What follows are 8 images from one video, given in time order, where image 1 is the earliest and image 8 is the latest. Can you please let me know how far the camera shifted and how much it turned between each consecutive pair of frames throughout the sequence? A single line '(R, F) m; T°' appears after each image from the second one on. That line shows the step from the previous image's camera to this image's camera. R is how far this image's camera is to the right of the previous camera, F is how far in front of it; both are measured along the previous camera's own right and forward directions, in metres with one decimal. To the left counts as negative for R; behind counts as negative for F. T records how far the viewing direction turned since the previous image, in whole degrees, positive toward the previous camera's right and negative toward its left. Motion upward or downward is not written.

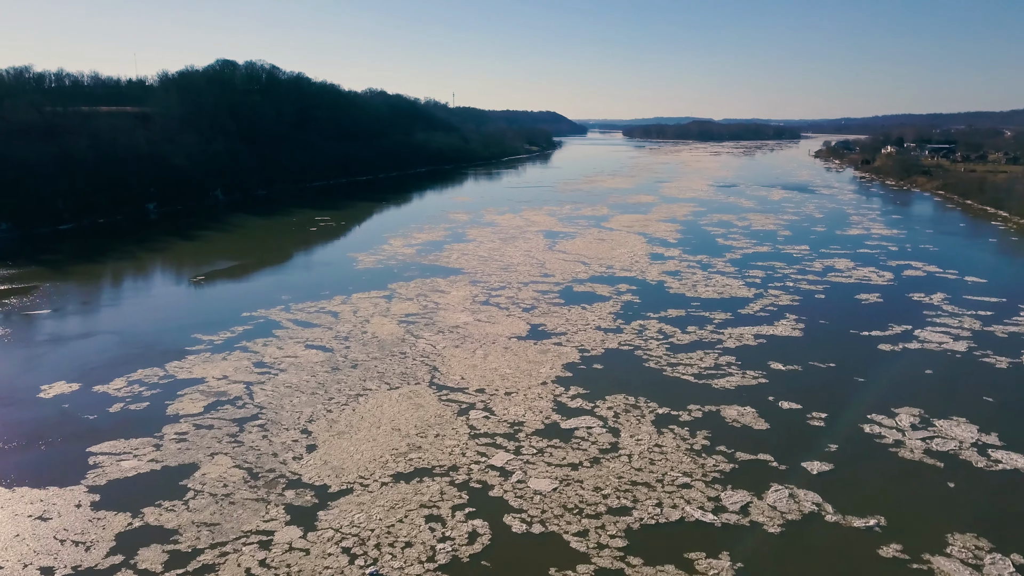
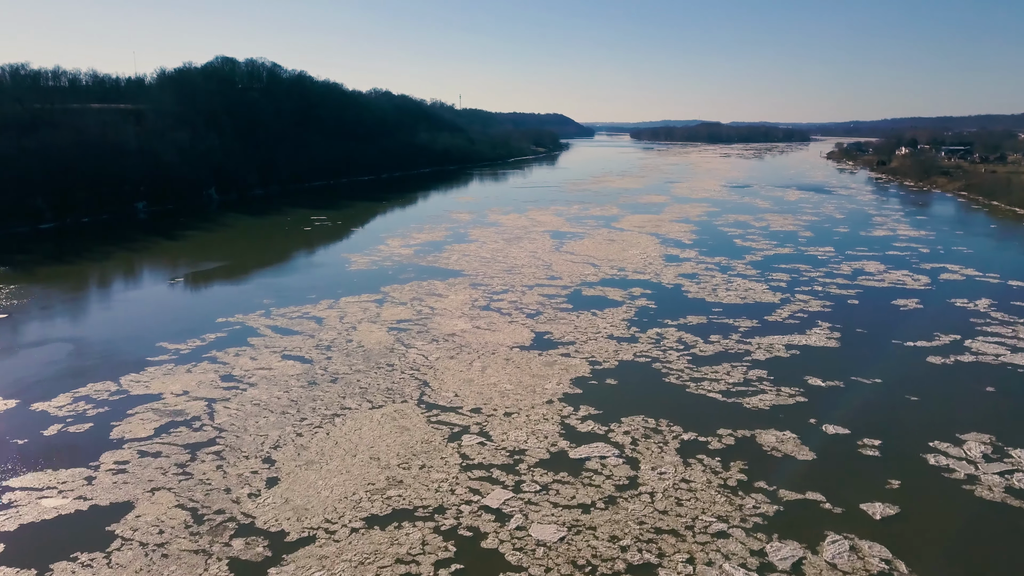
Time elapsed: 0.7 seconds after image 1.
(0.0, +0.9) m; 0°
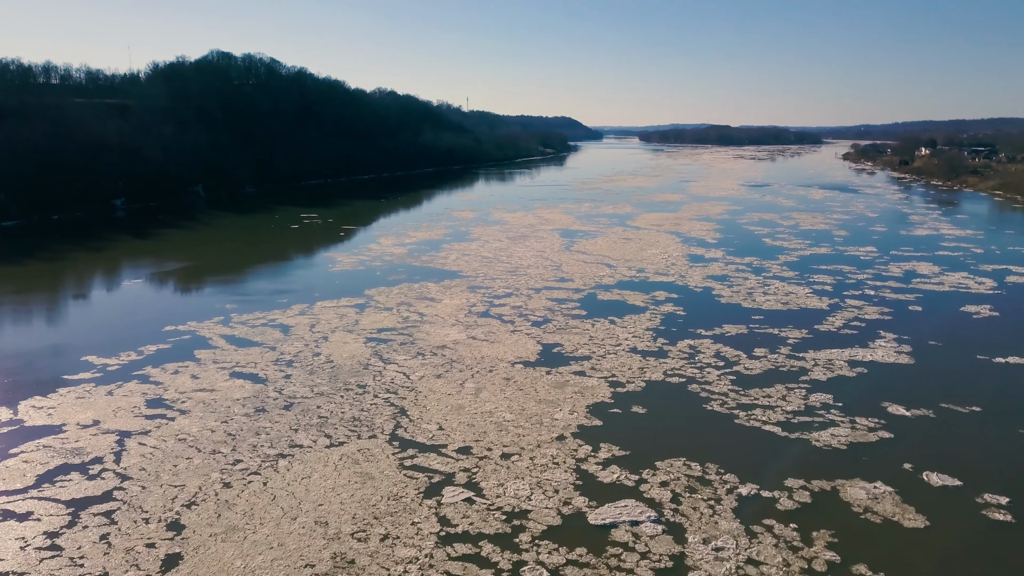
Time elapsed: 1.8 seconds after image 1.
(0.0, +1.4) m; -1°
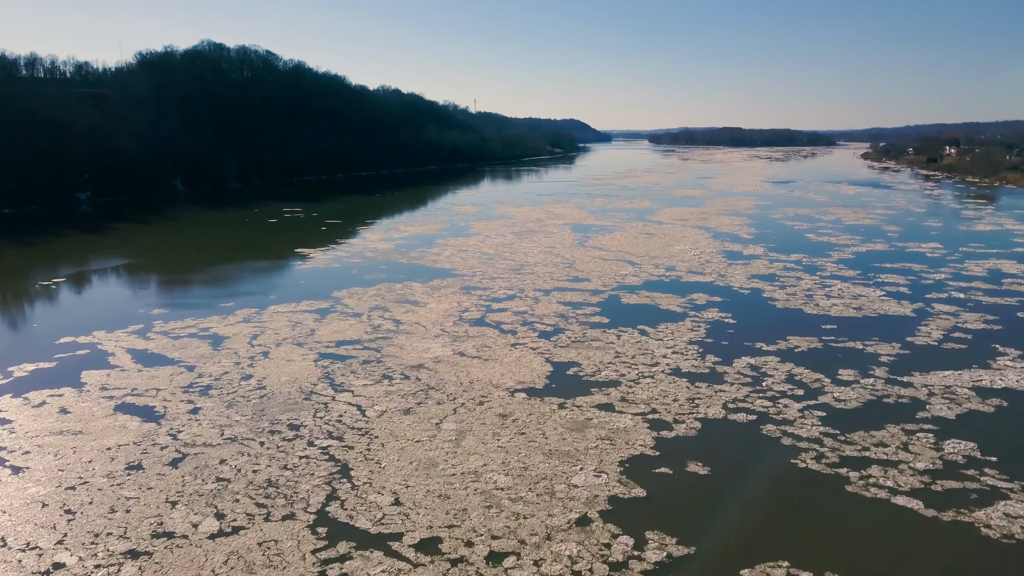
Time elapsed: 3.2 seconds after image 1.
(+0.1, +1.8) m; -1°
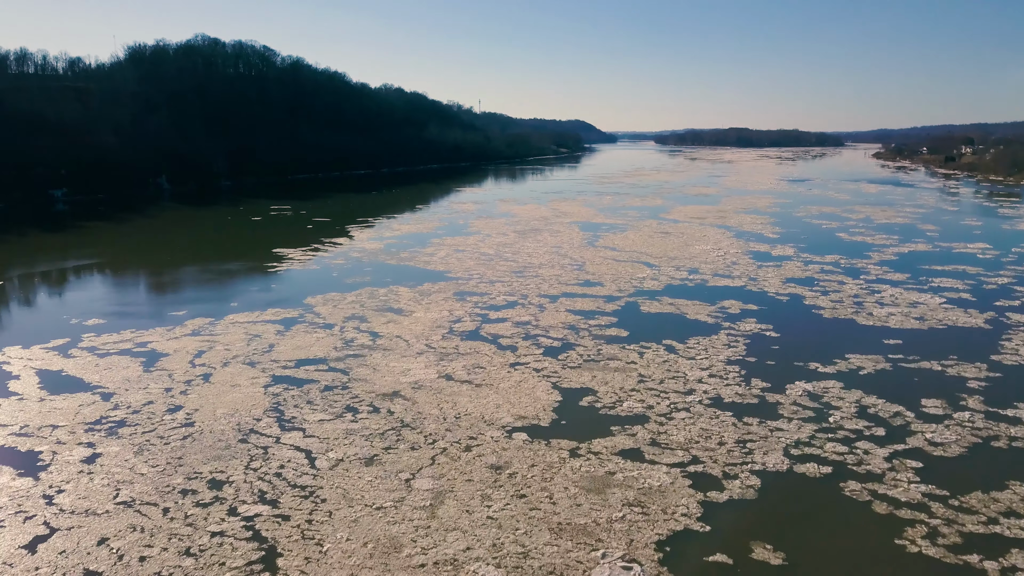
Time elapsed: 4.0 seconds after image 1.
(0.0, +1.0) m; 0°
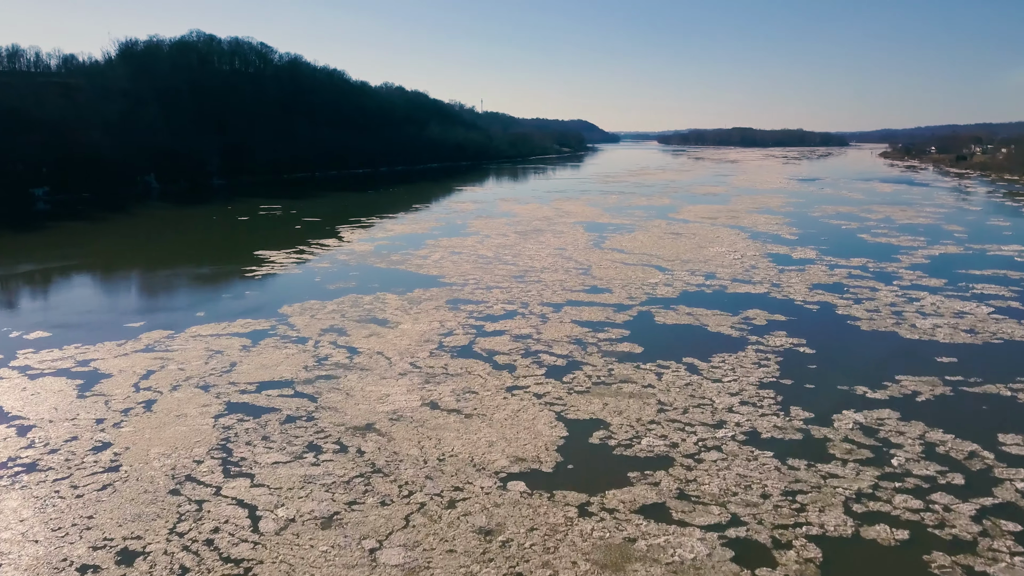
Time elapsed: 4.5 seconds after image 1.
(0.0, +0.7) m; 0°
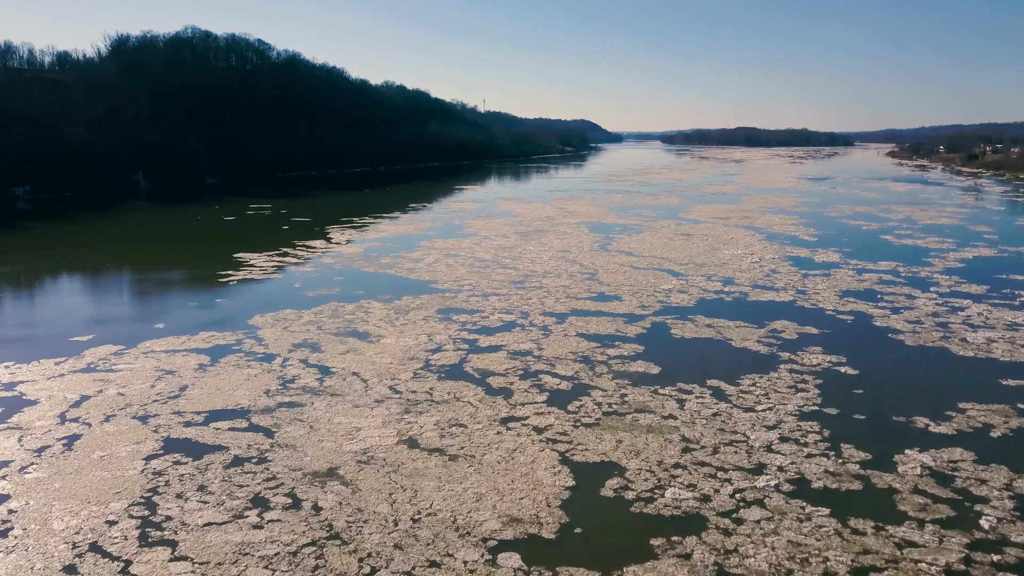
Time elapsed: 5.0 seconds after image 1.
(0.0, +0.6) m; 0°
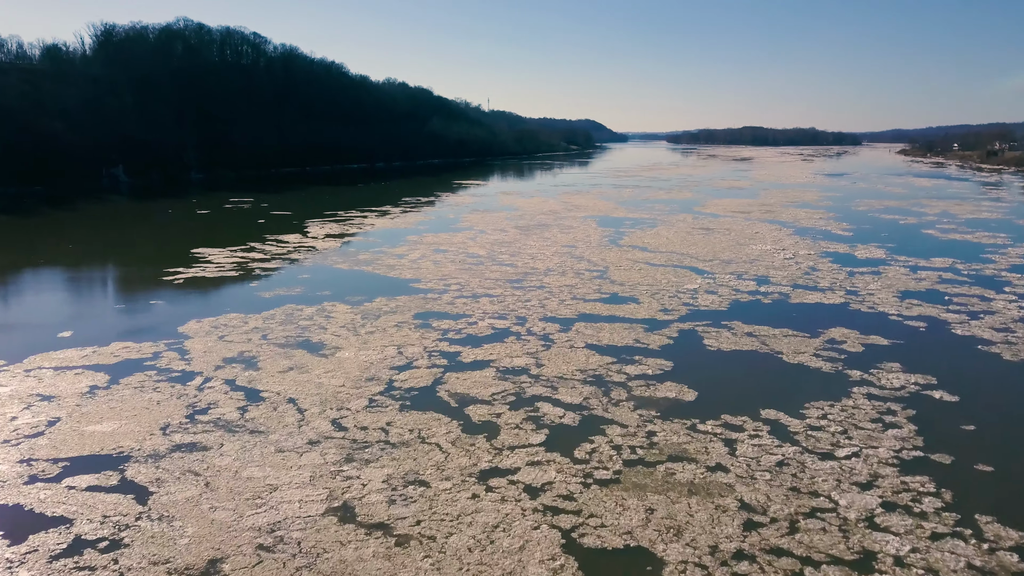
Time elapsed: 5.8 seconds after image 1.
(+0.1, +1.0) m; 0°
